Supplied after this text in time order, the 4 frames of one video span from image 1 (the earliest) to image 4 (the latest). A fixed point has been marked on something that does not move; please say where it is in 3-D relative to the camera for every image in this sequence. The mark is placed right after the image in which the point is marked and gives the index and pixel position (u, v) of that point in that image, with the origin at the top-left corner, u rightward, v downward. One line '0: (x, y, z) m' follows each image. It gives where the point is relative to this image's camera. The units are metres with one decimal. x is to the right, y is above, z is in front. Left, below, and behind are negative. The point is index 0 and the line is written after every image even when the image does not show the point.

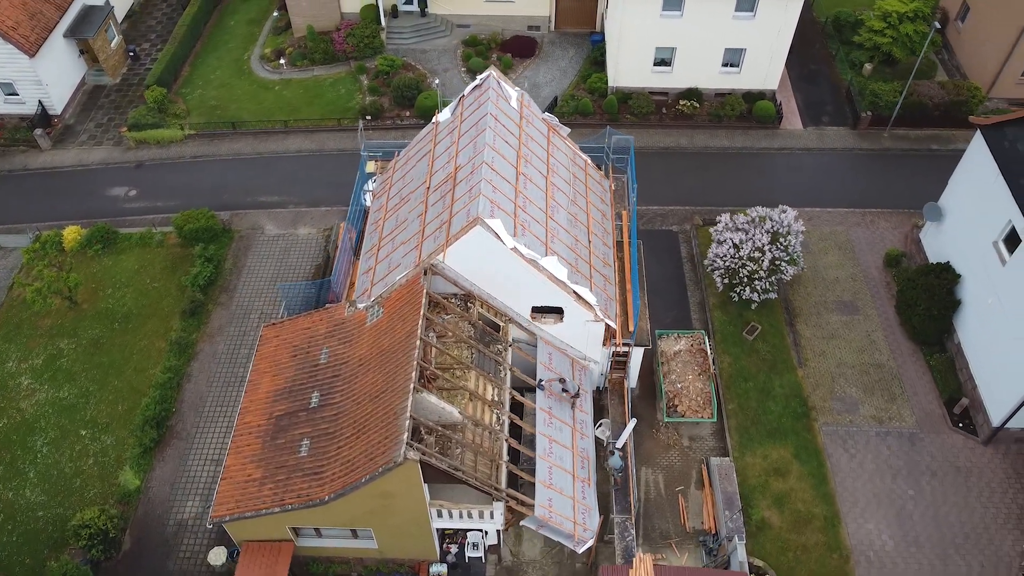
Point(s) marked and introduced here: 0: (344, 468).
0: (-3.5, -3.8, +17.0) m
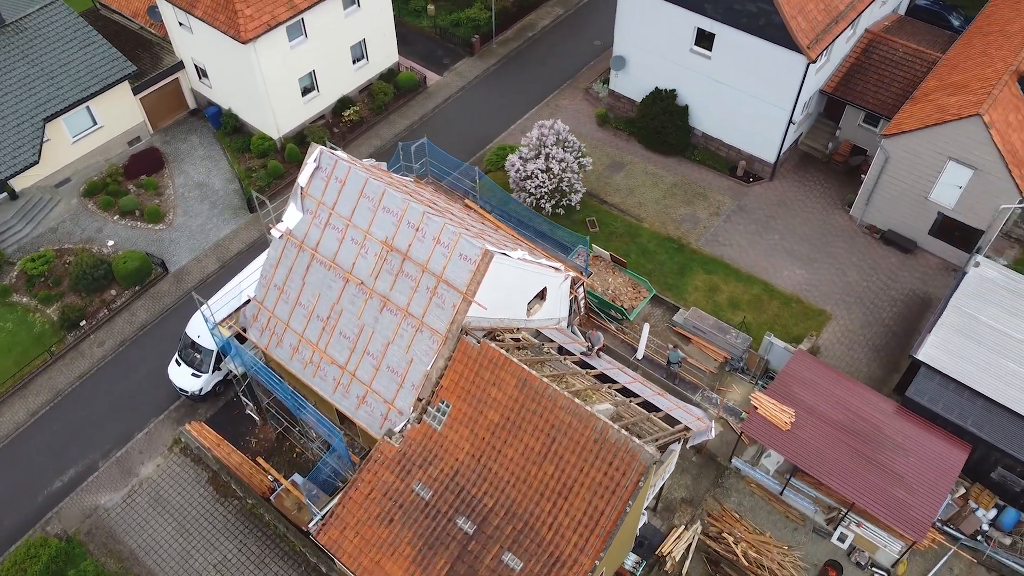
0: (+1.5, -4.8, +16.2) m
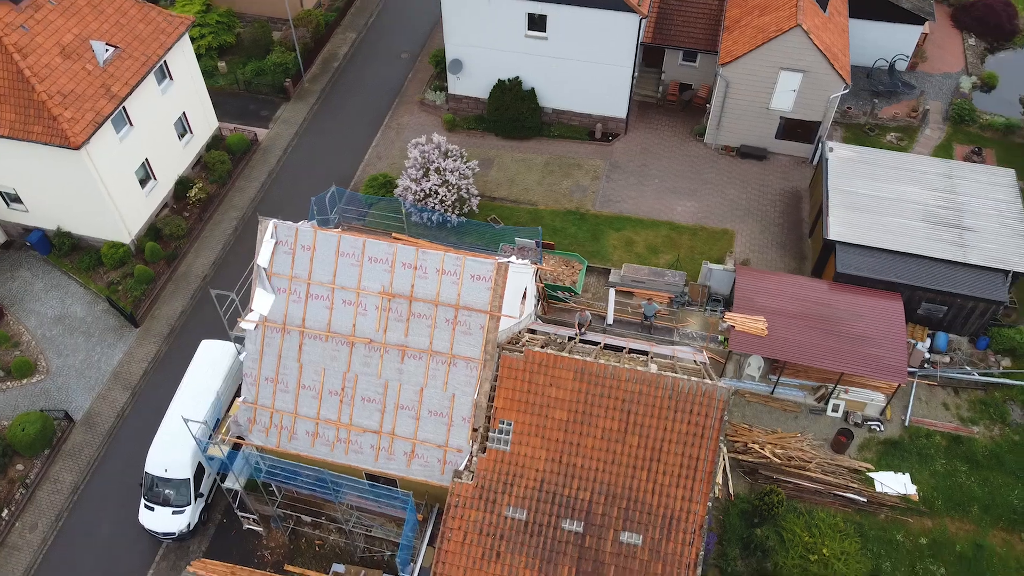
0: (+3.7, -4.0, +17.1) m
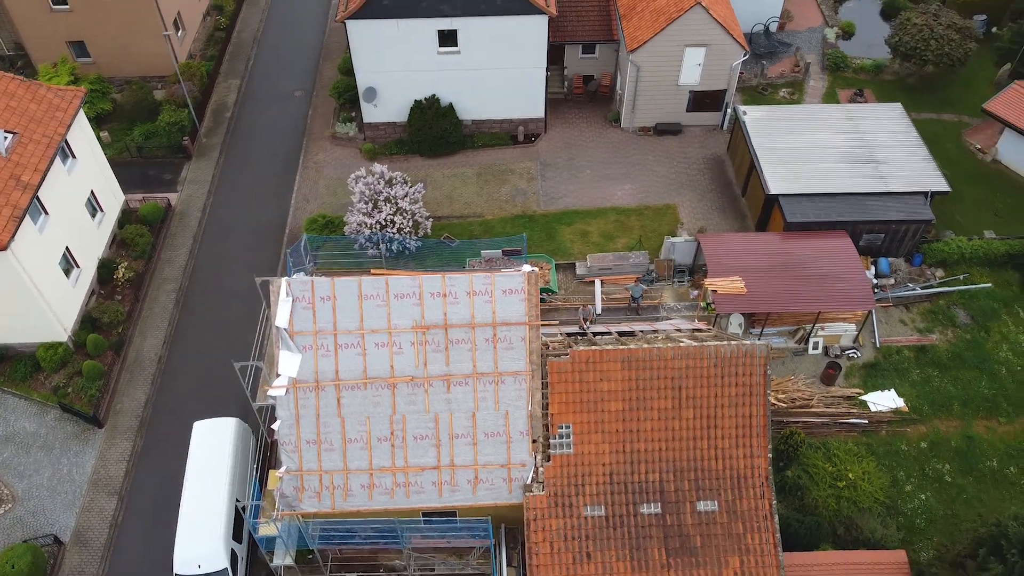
0: (+5.2, -3.3, +18.0) m
